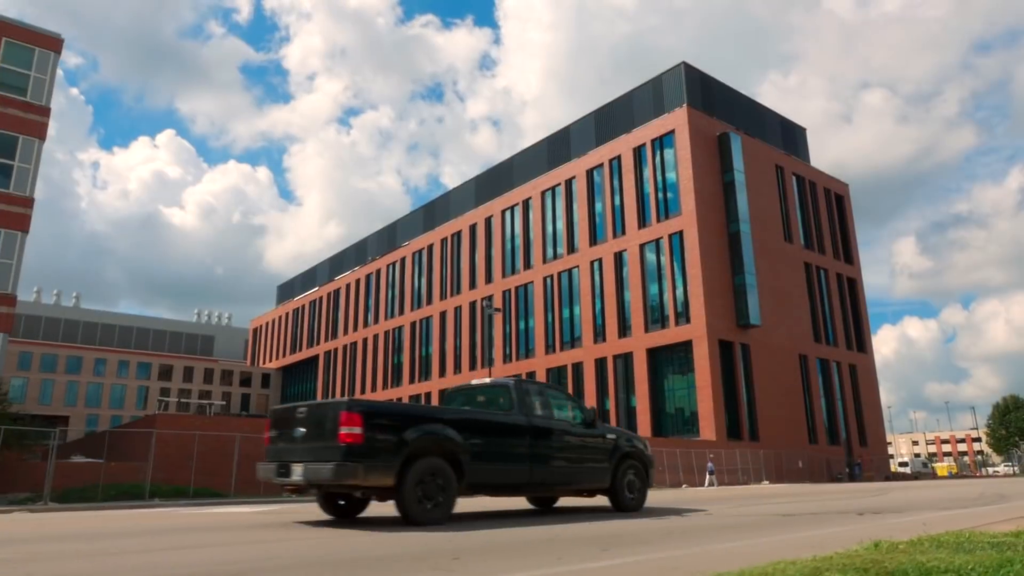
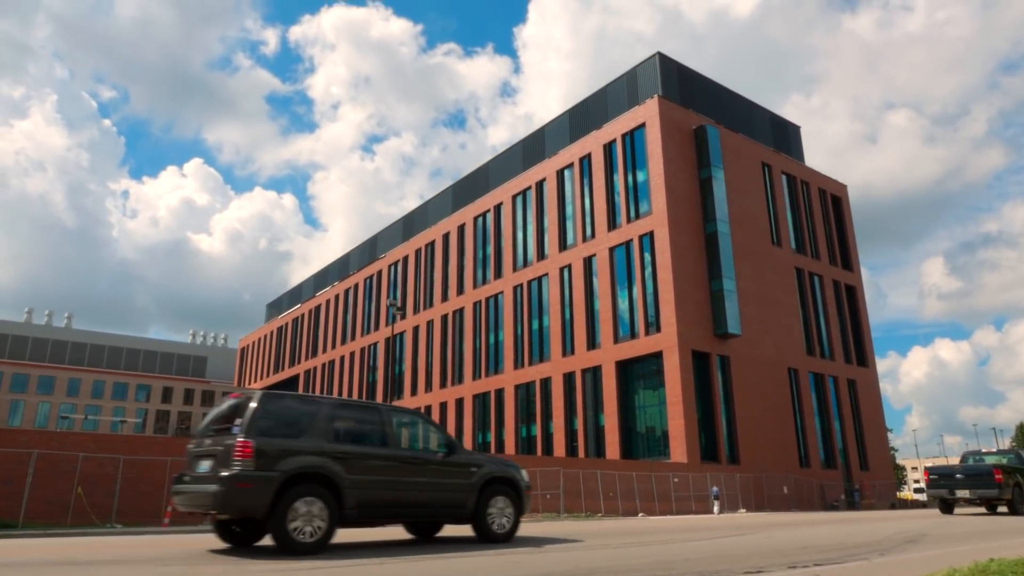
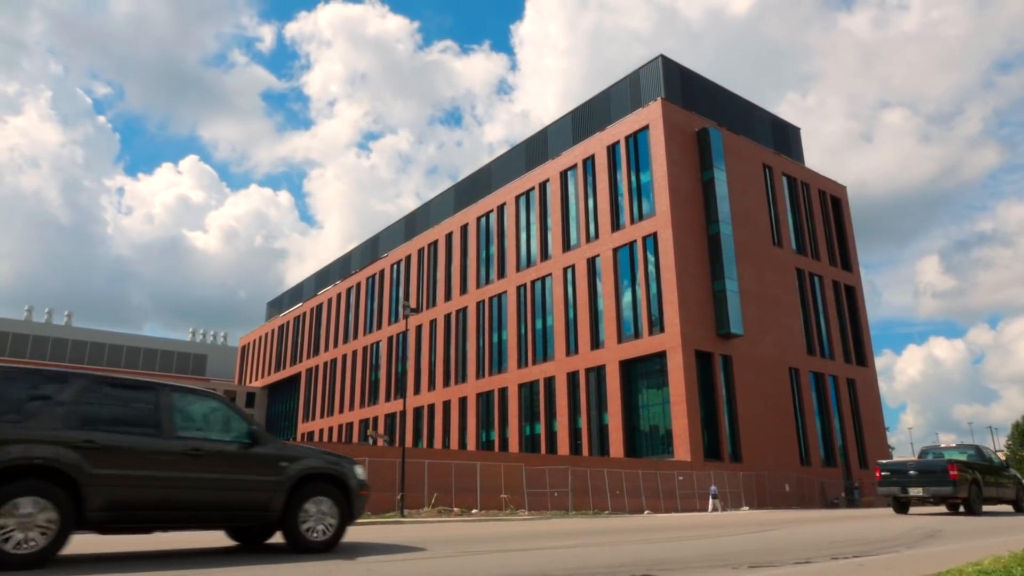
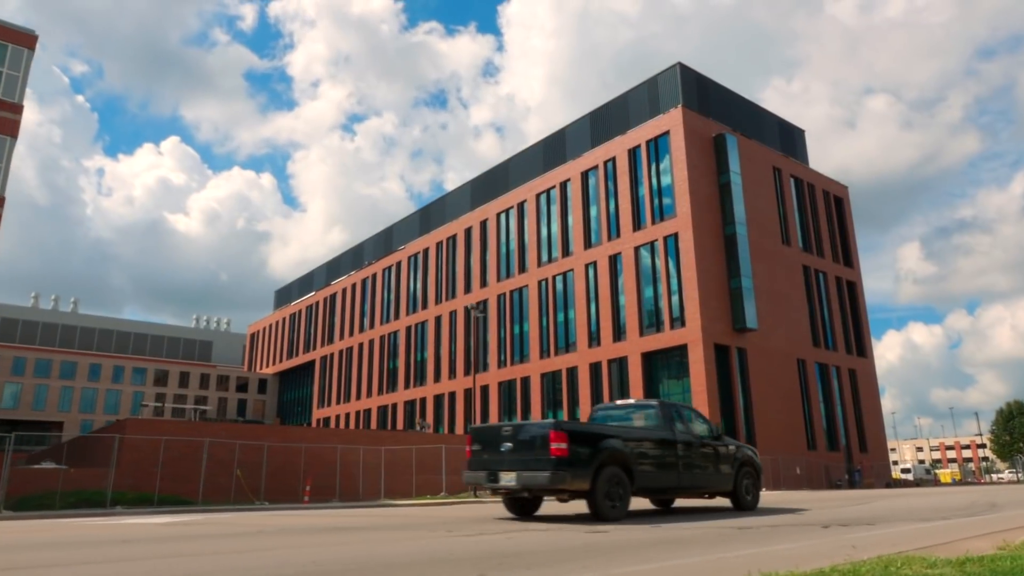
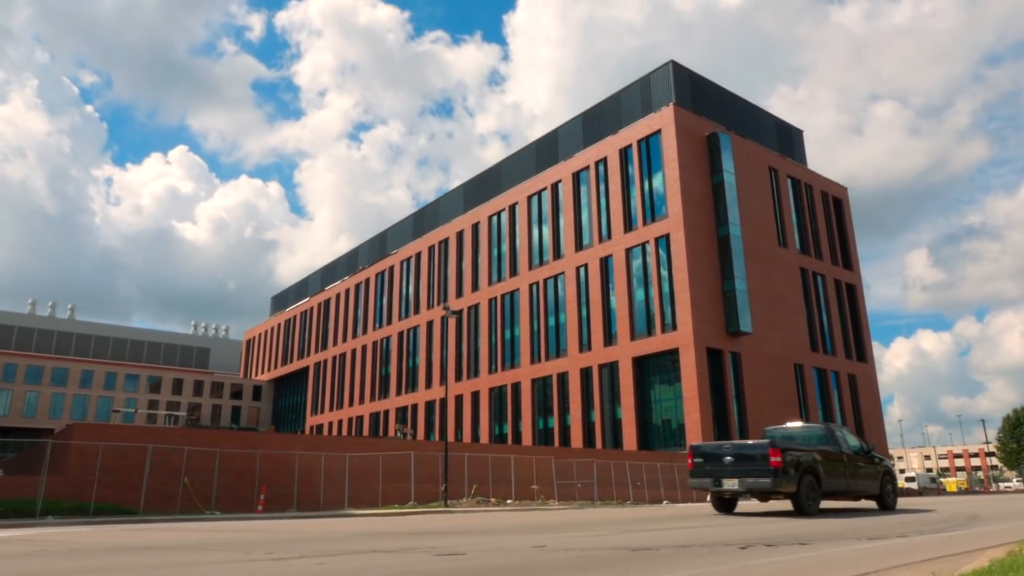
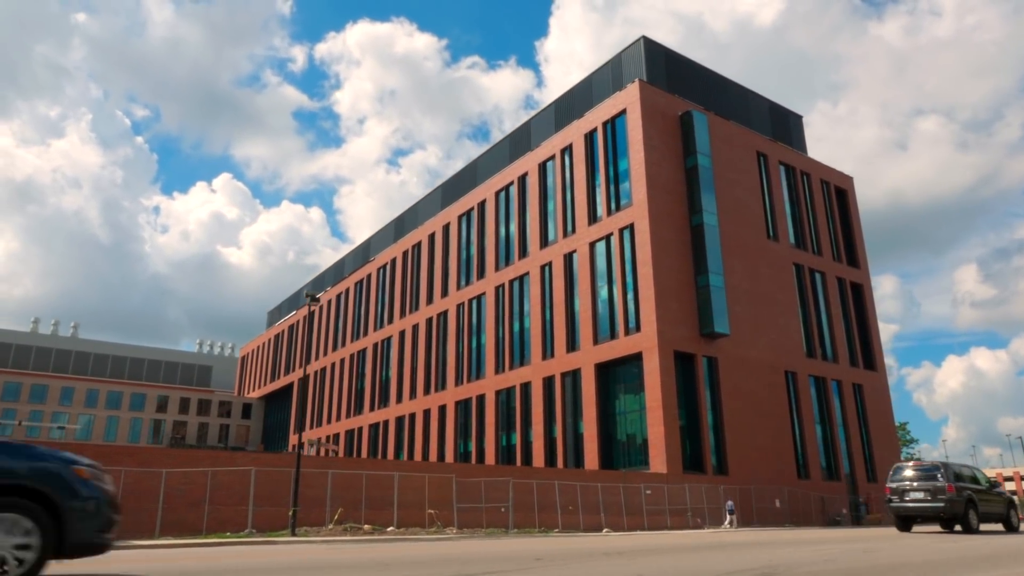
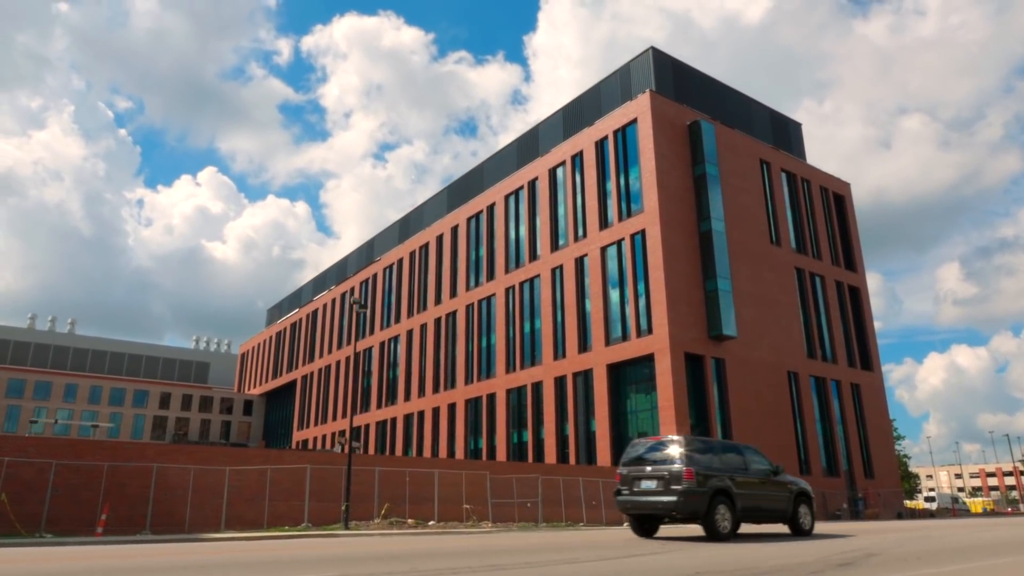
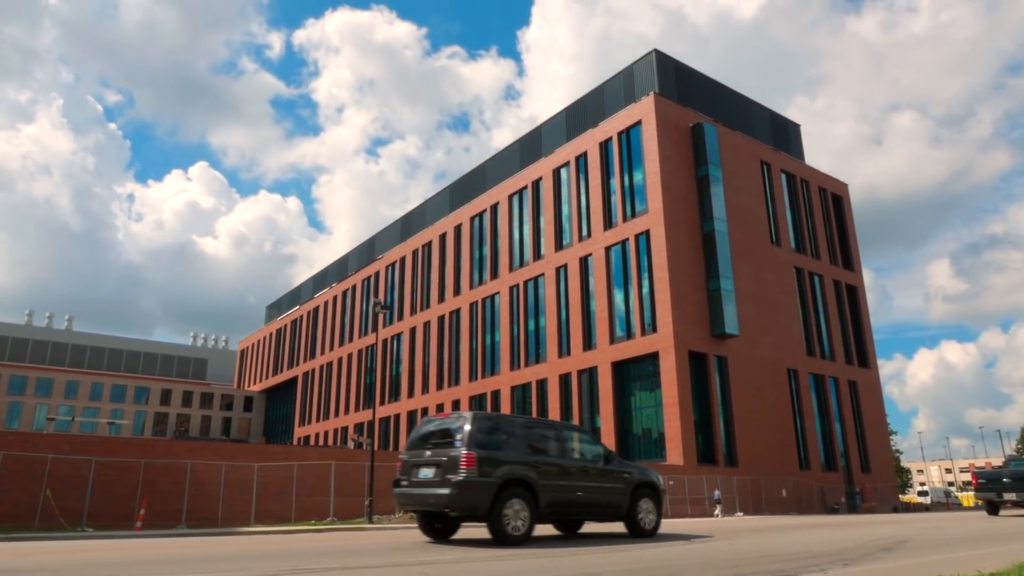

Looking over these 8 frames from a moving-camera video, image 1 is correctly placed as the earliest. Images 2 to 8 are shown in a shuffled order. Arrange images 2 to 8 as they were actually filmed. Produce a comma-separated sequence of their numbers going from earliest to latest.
4, 5, 3, 2, 8, 7, 6
